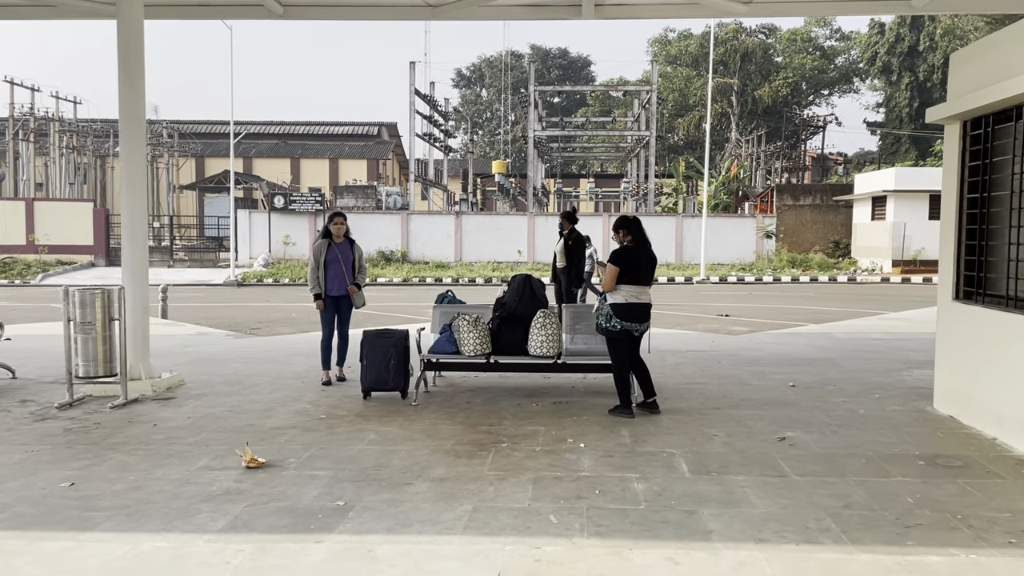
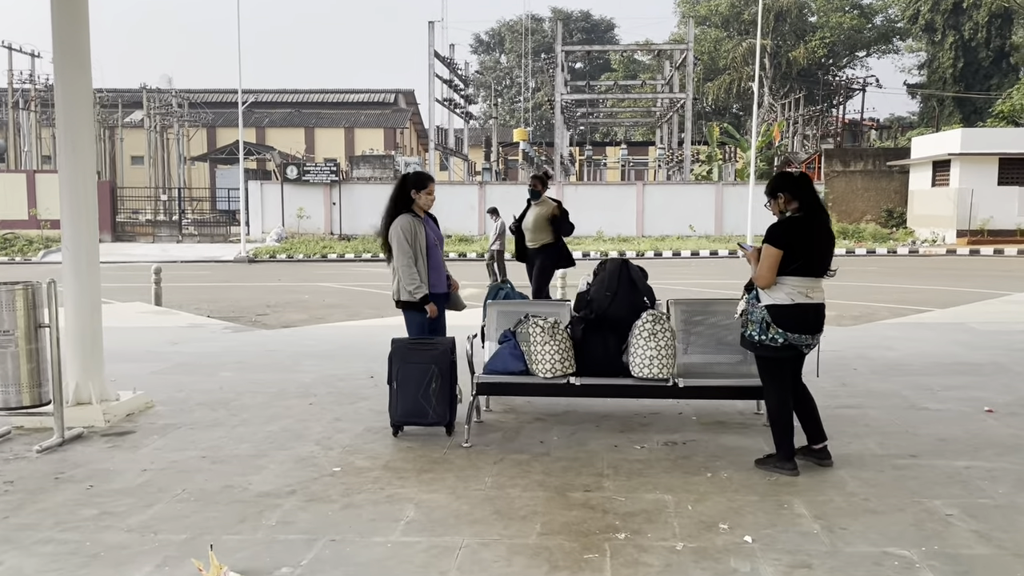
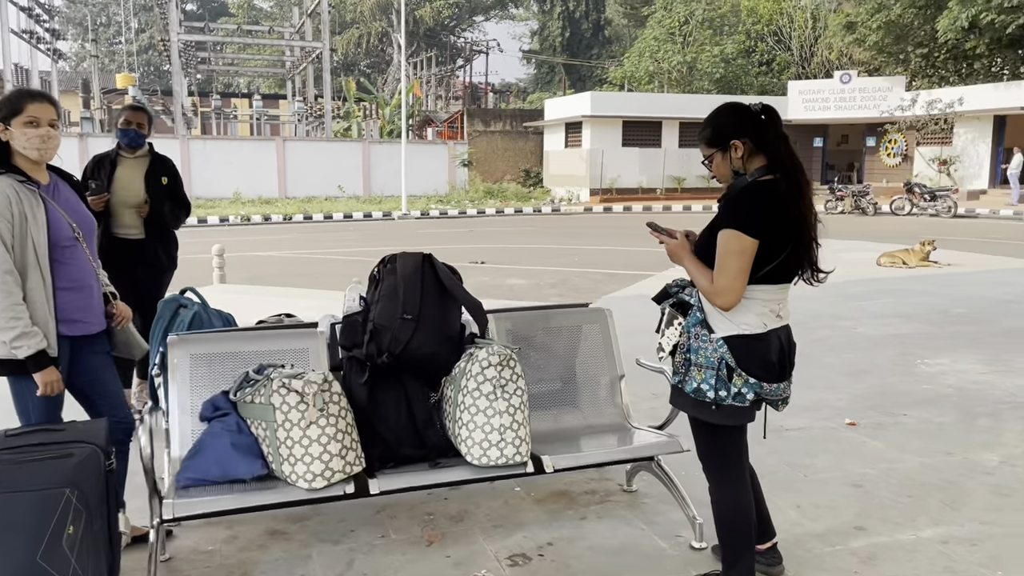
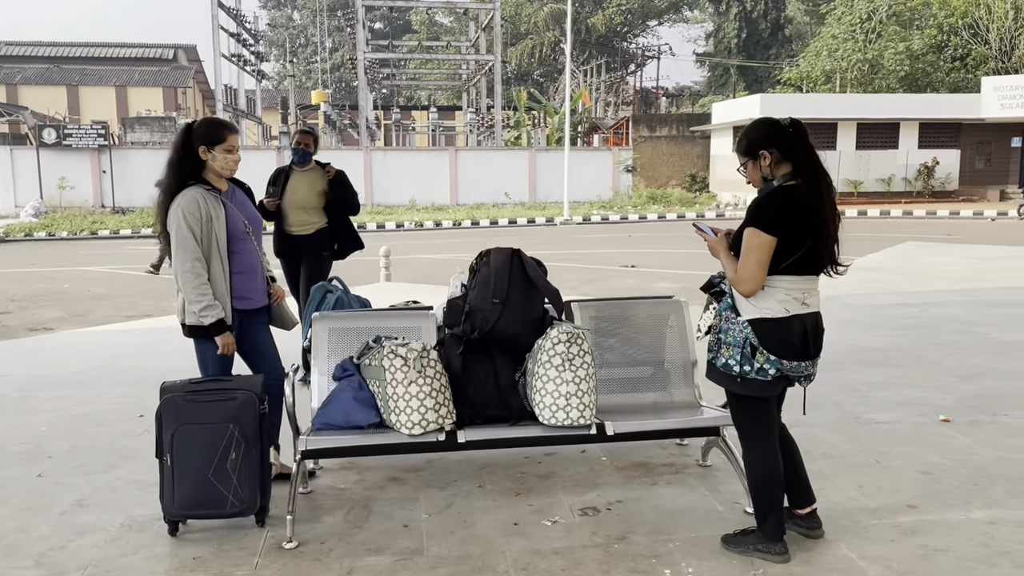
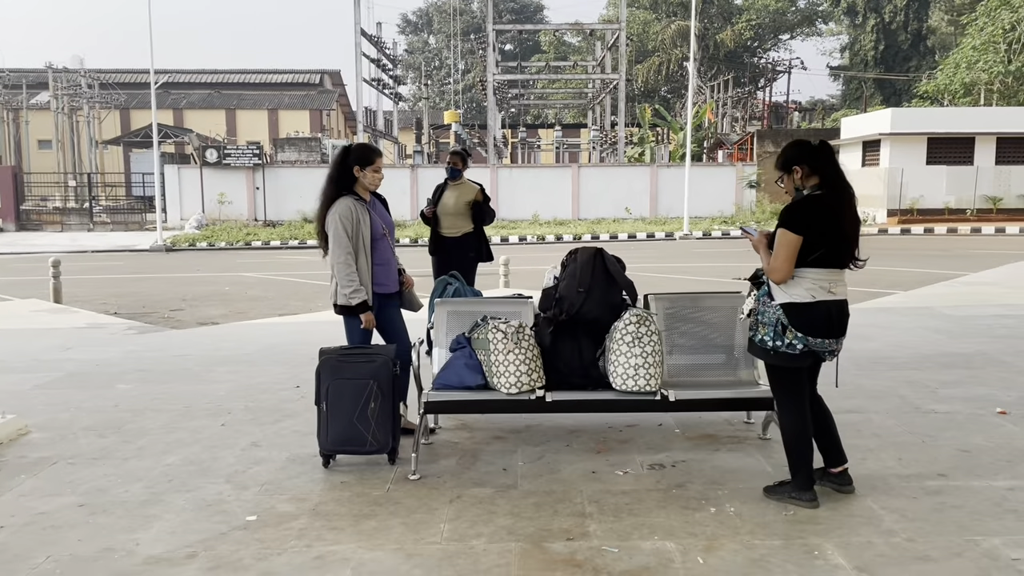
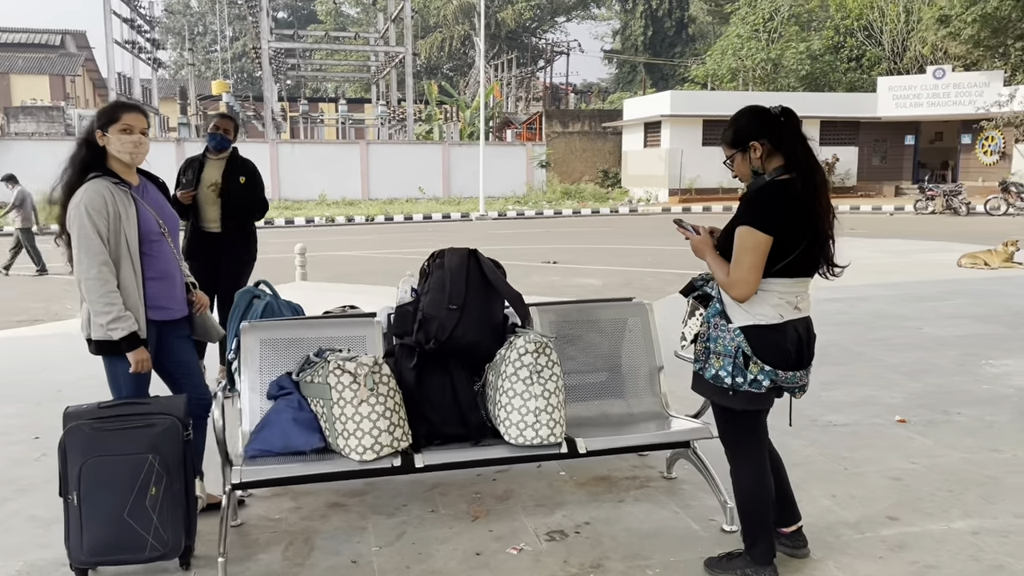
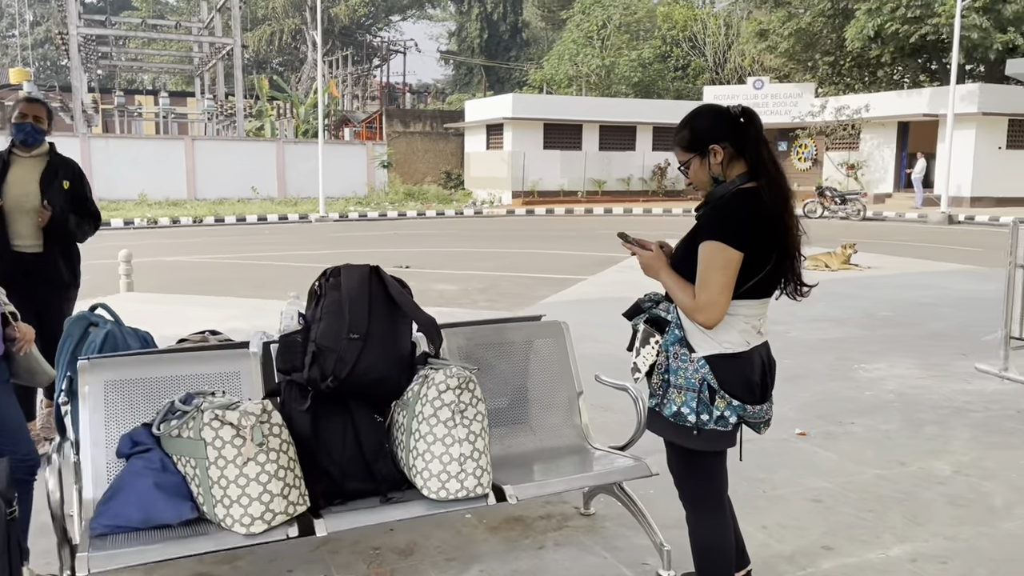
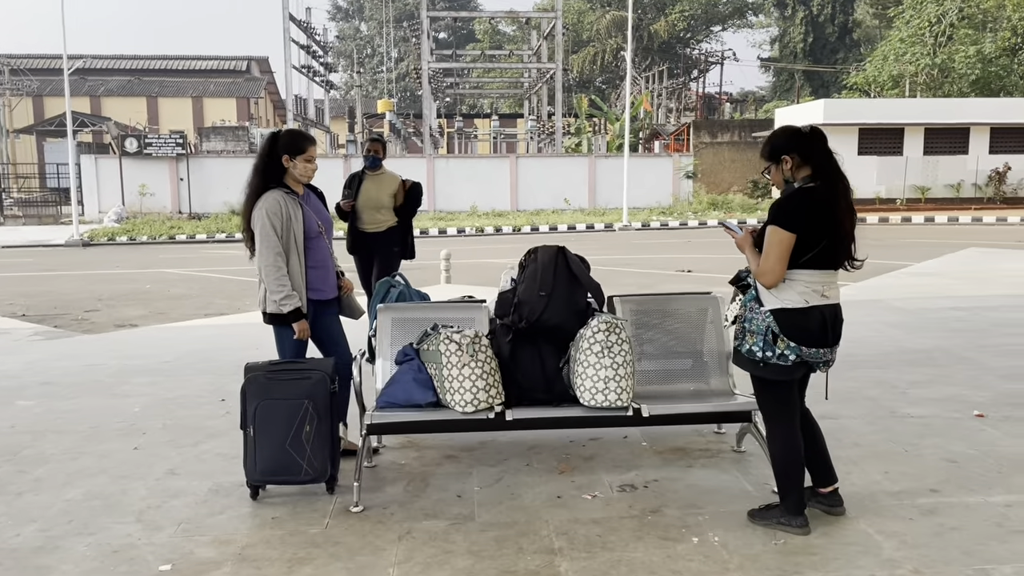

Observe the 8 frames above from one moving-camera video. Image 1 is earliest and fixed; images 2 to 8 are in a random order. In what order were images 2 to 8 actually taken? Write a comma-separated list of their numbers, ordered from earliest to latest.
2, 5, 8, 4, 6, 3, 7
